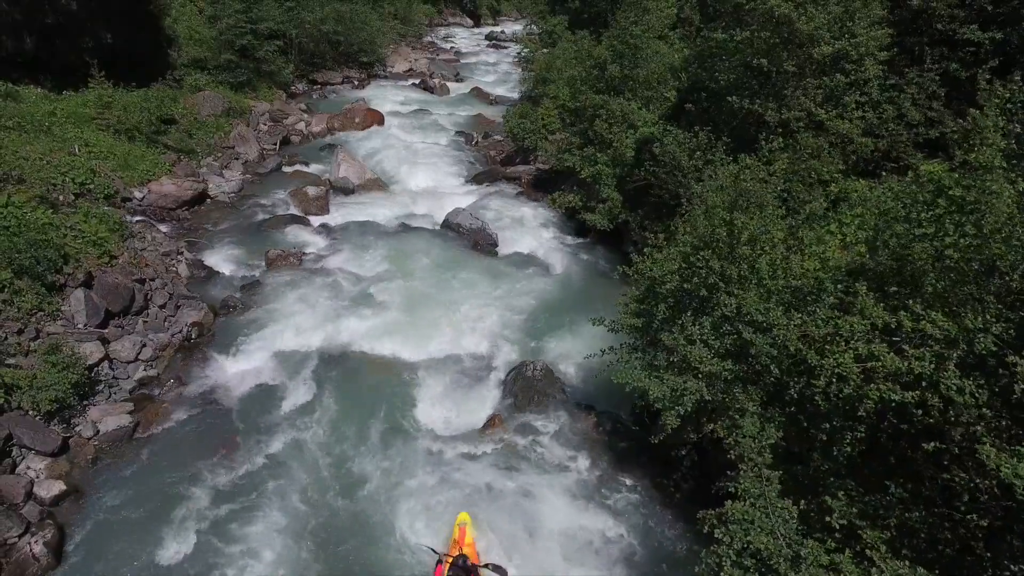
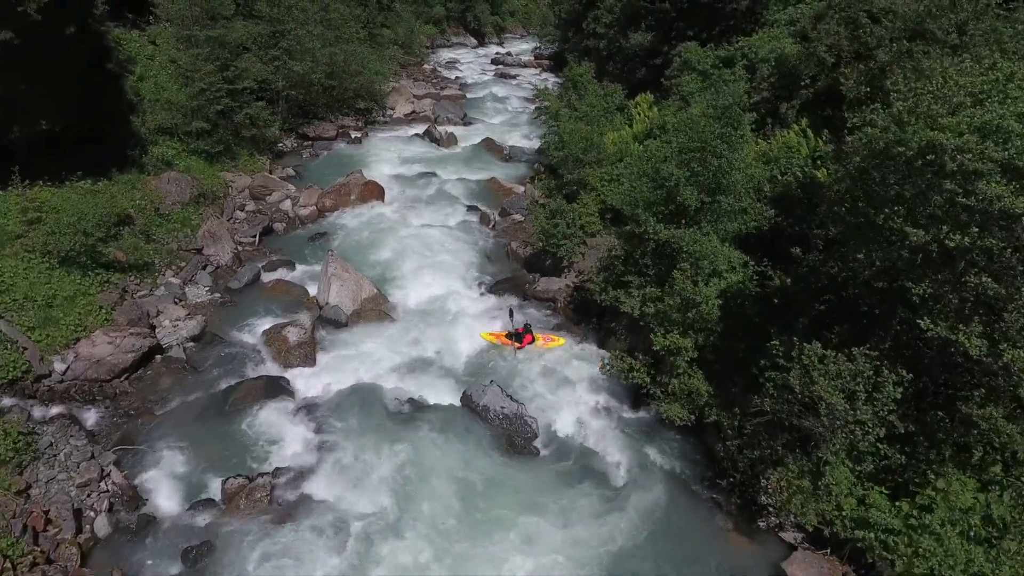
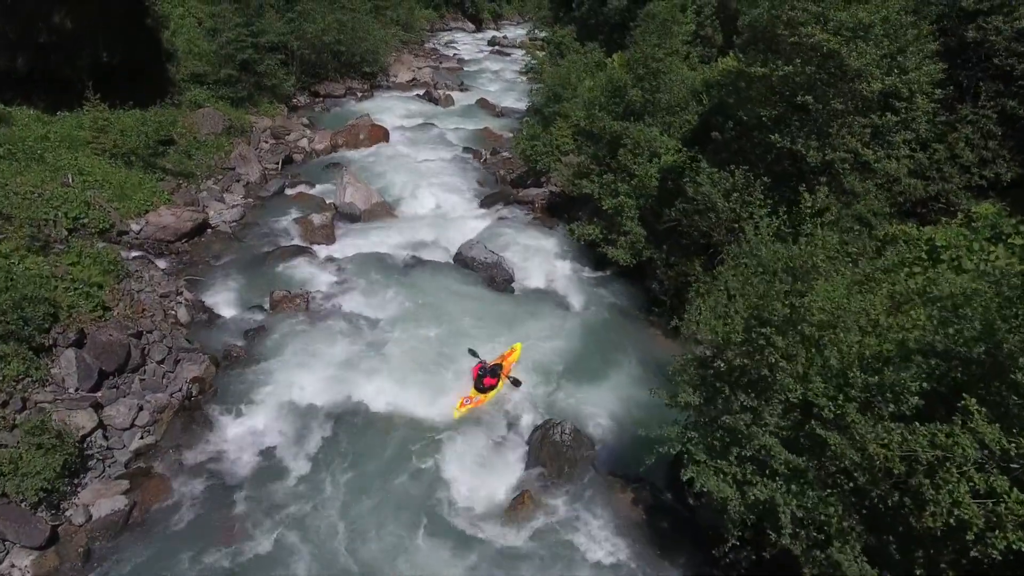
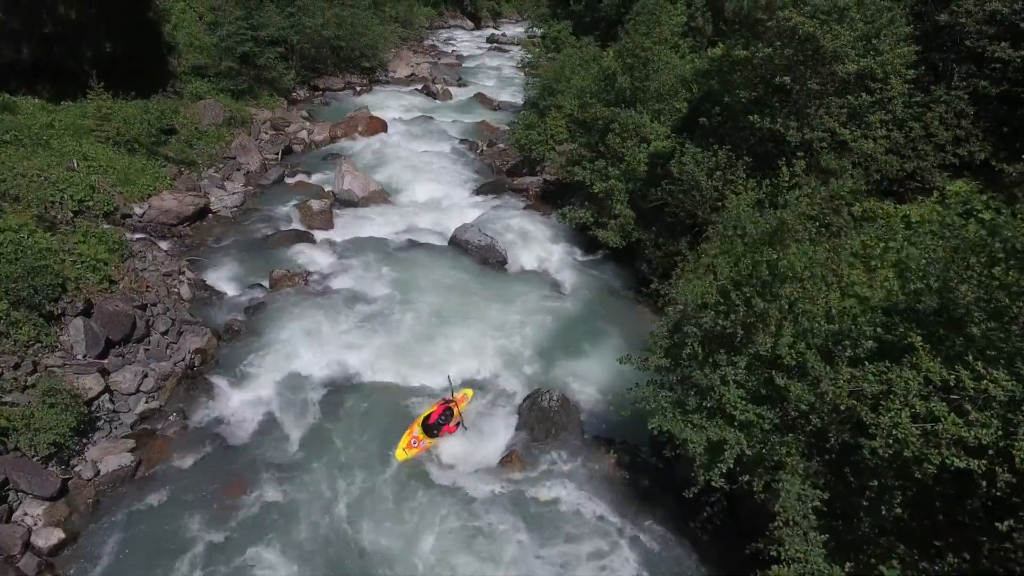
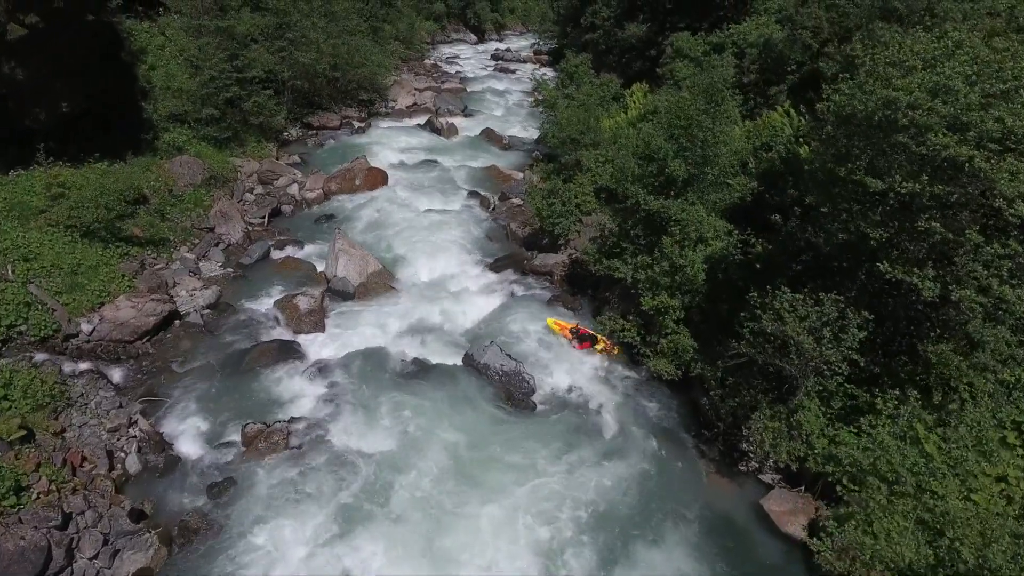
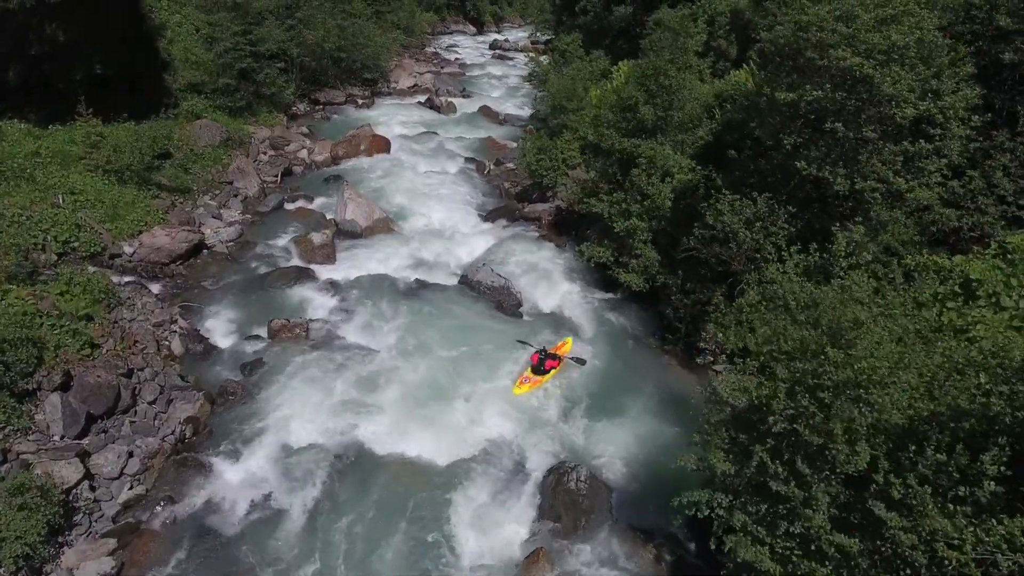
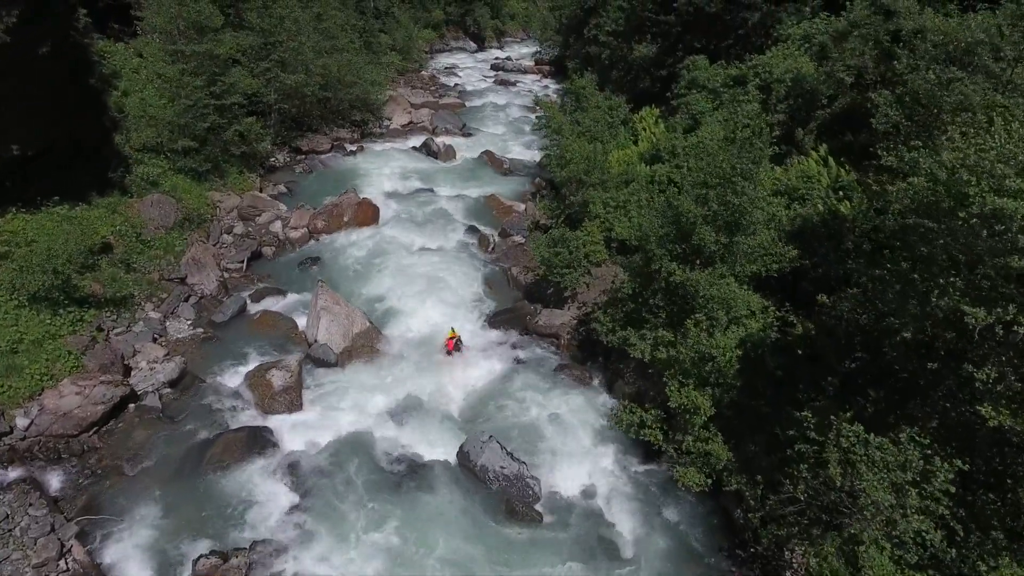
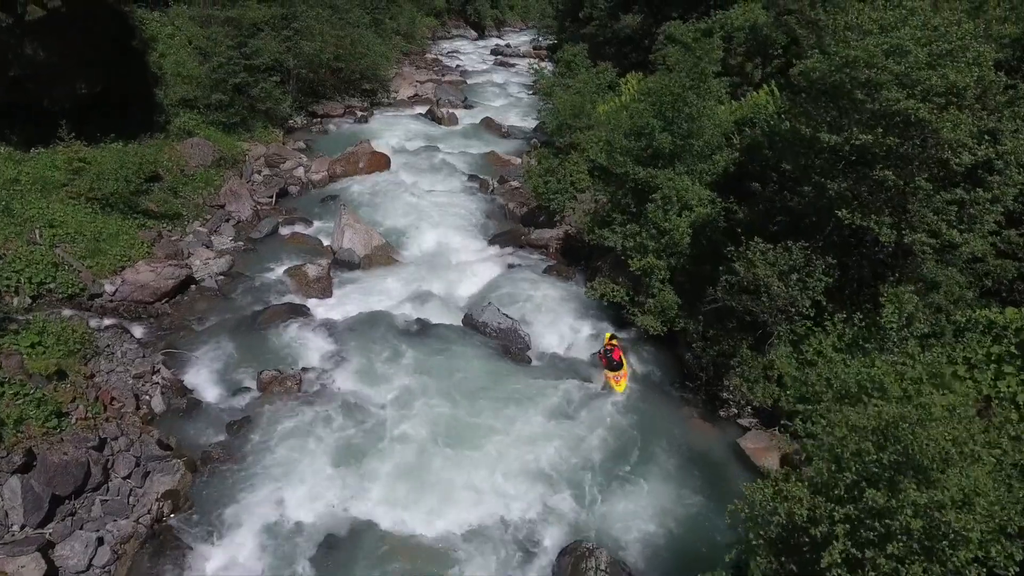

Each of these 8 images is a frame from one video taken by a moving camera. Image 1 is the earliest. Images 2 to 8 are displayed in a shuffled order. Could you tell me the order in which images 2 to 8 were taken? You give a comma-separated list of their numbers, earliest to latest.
4, 3, 6, 8, 5, 2, 7
